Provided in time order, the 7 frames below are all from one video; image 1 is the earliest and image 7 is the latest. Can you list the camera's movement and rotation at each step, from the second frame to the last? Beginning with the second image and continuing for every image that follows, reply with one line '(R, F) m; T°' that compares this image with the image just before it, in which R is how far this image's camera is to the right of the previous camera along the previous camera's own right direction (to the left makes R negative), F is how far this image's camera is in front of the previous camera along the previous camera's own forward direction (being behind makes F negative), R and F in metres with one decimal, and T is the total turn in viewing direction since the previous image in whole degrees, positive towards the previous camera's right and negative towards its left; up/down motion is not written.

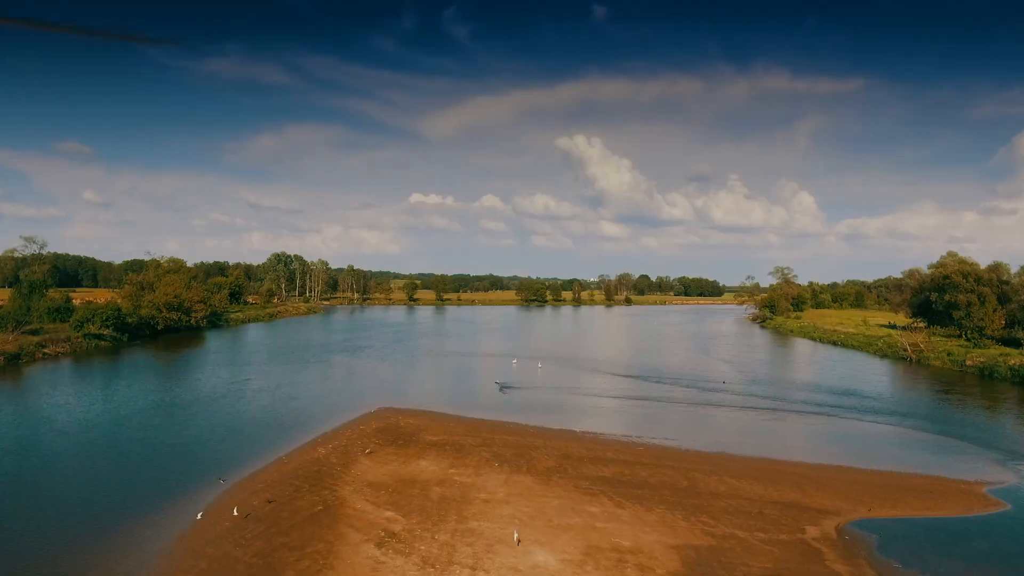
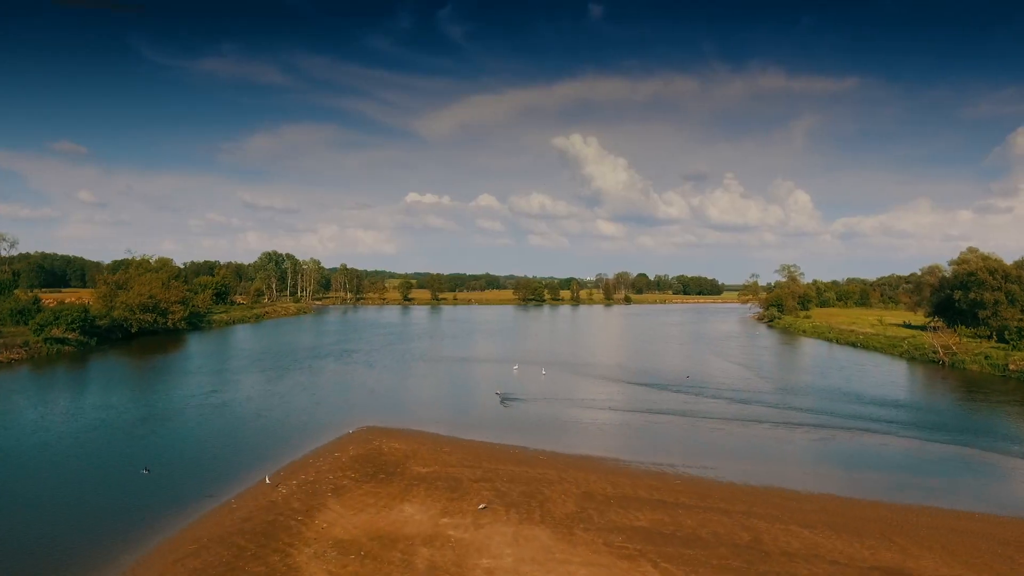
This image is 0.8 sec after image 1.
(-0.2, +2.7) m; 0°
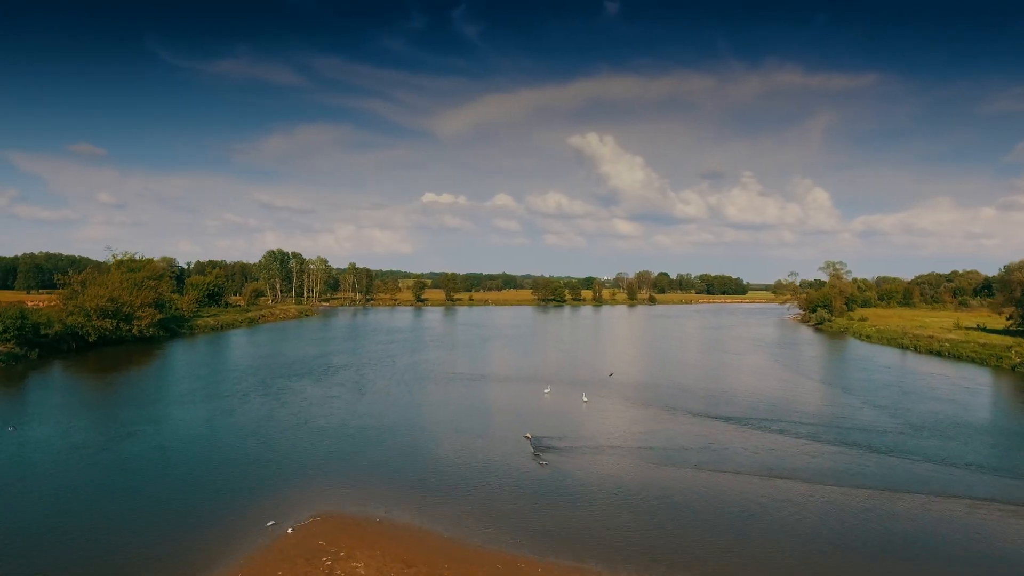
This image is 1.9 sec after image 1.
(-0.5, +6.1) m; -2°
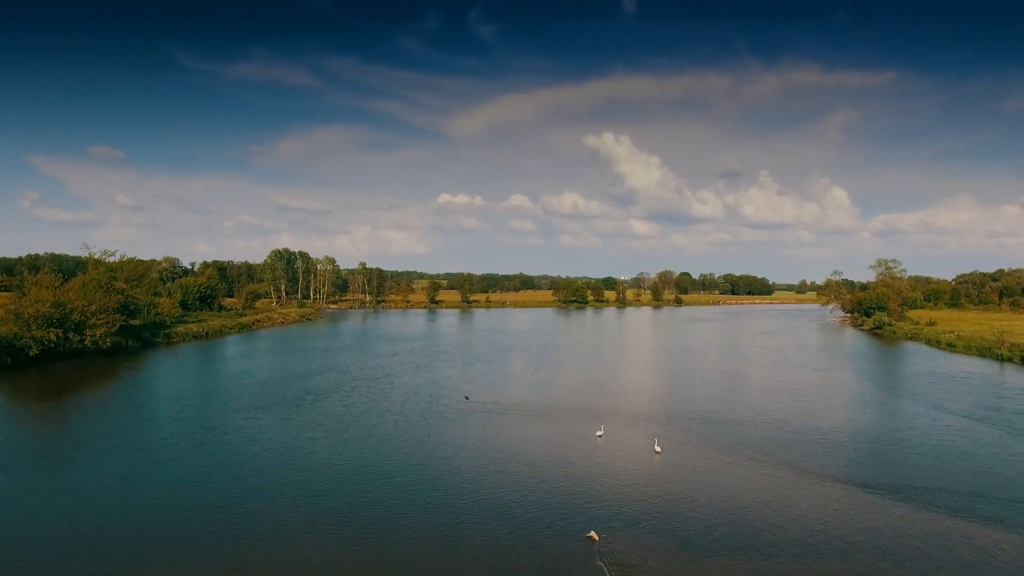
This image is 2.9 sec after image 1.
(-0.7, +5.9) m; -2°
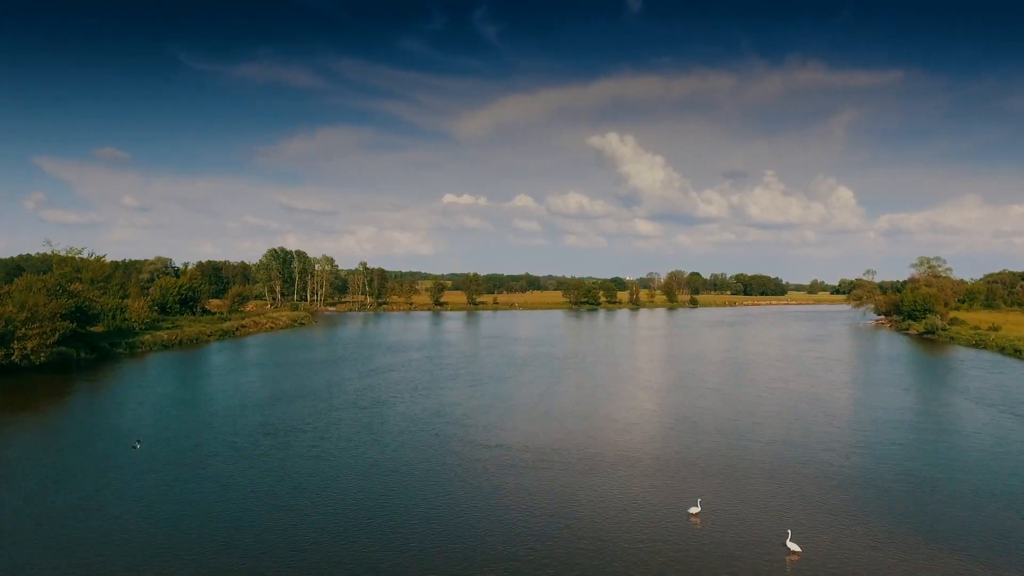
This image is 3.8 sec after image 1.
(-0.7, +5.2) m; 0°
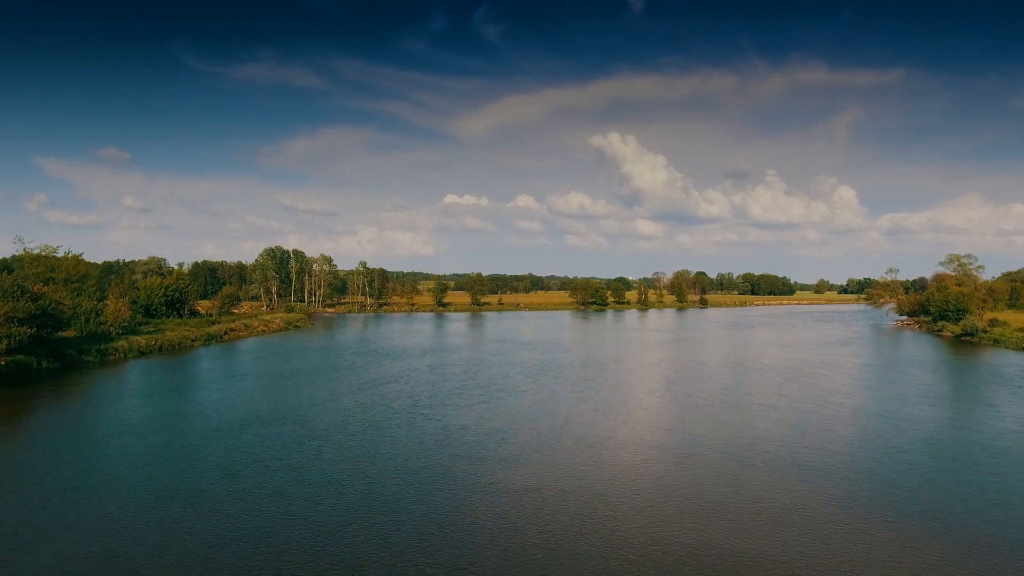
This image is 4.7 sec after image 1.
(-0.6, +3.3) m; 0°
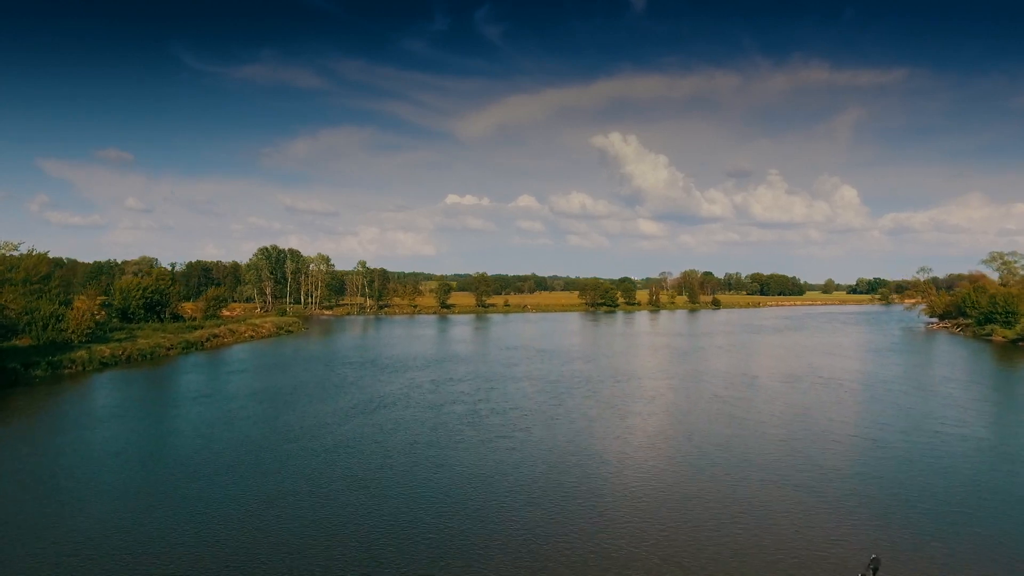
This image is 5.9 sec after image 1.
(-0.8, +4.2) m; 0°
